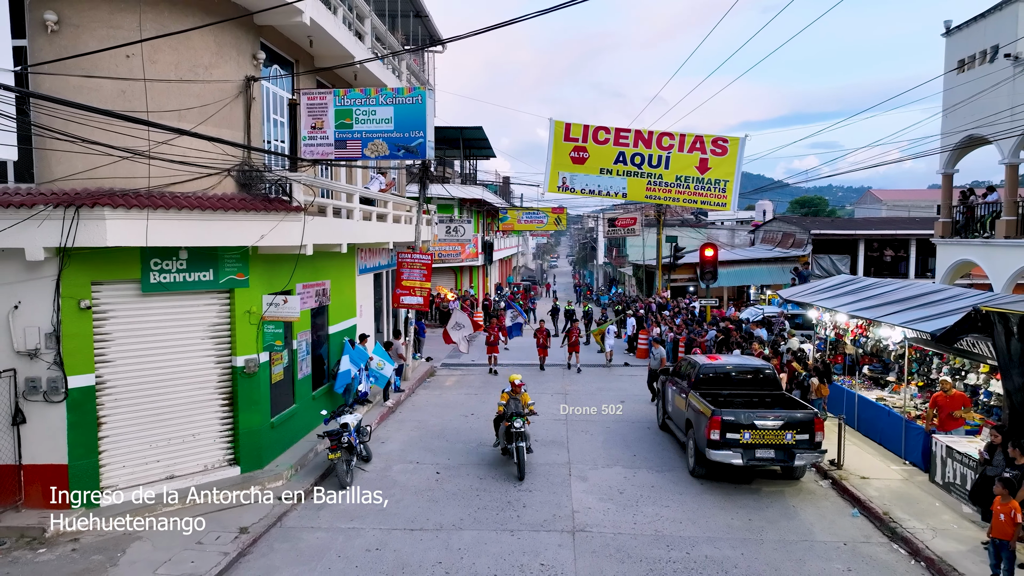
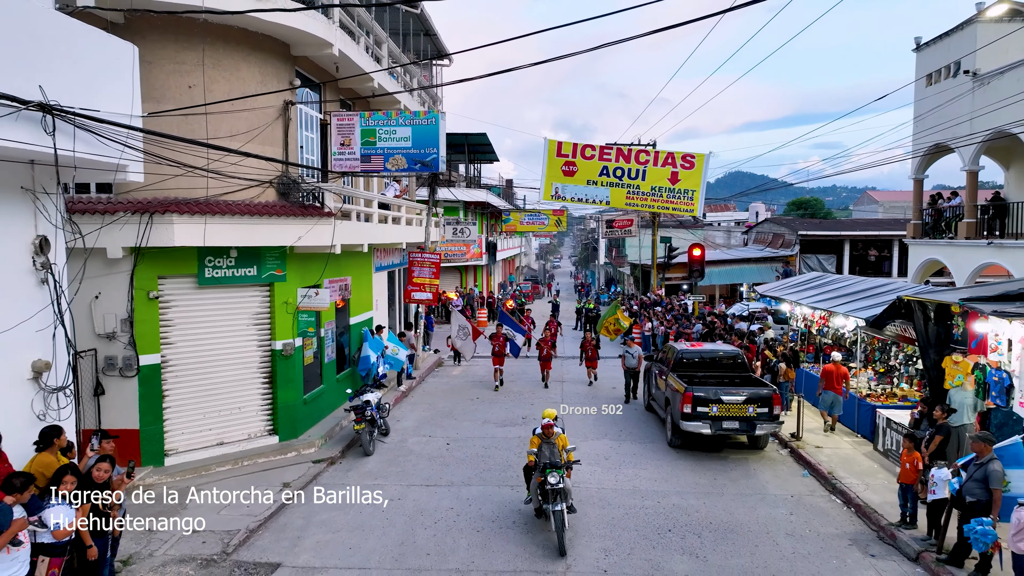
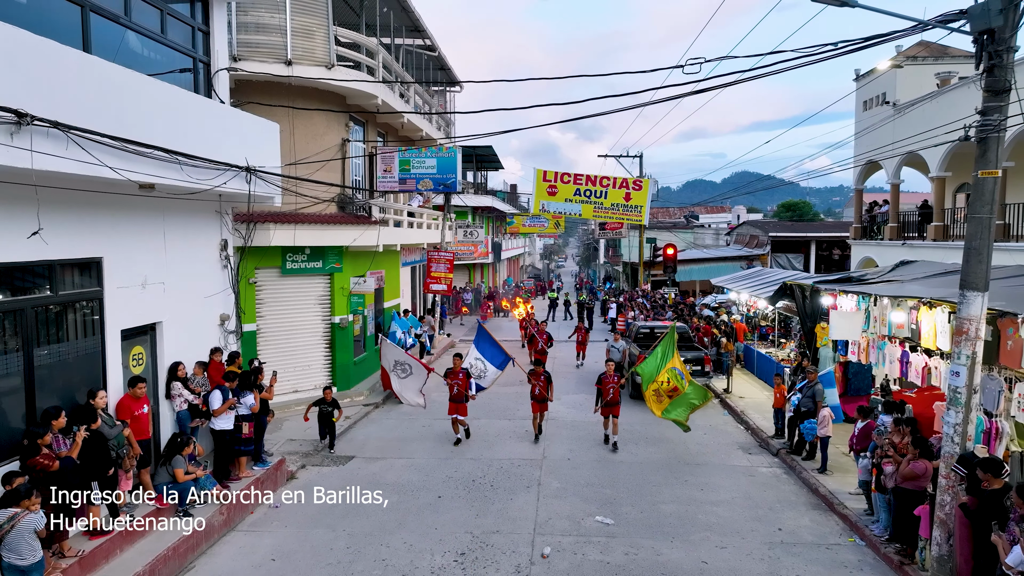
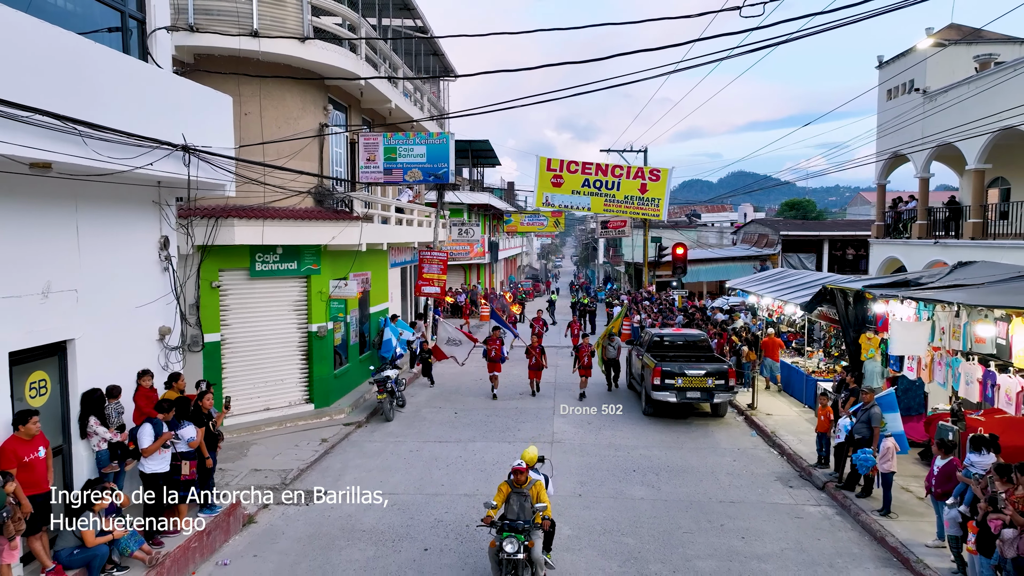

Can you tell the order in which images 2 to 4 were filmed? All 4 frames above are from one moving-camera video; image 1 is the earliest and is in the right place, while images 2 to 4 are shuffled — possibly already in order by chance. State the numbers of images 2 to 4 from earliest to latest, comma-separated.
2, 4, 3
